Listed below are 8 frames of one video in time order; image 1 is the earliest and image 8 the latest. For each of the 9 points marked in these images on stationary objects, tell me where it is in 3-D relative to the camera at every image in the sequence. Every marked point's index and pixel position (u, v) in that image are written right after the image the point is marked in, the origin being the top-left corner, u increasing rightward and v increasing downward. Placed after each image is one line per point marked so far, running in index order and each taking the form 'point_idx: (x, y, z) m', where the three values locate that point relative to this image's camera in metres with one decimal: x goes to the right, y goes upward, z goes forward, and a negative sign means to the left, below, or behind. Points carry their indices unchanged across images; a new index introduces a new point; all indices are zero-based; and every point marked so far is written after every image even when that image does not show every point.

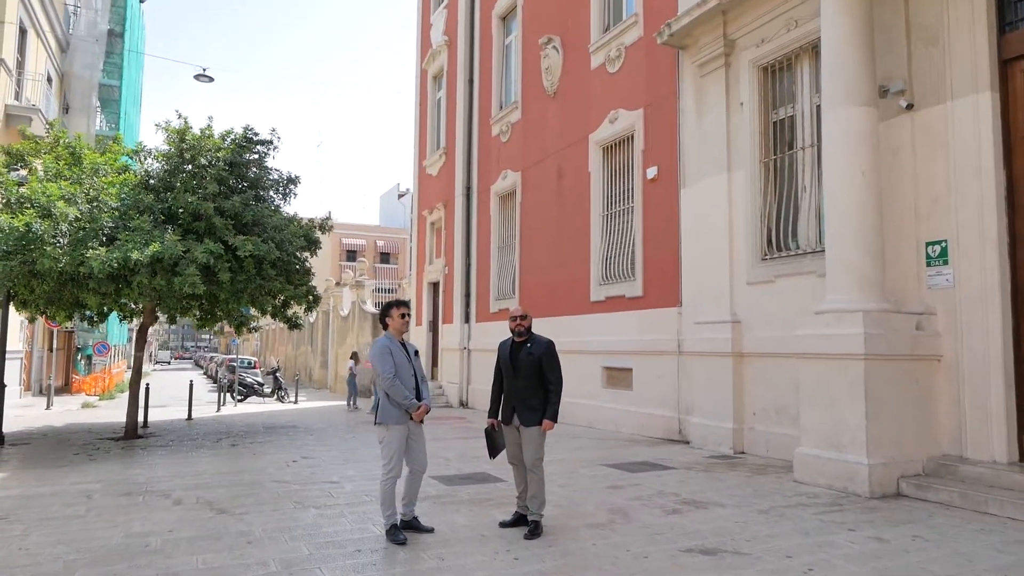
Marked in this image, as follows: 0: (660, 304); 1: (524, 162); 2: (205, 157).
0: (+2.3, -0.3, +11.1) m
1: (+0.3, +2.8, +15.9) m
2: (-4.9, +2.1, +11.4) m
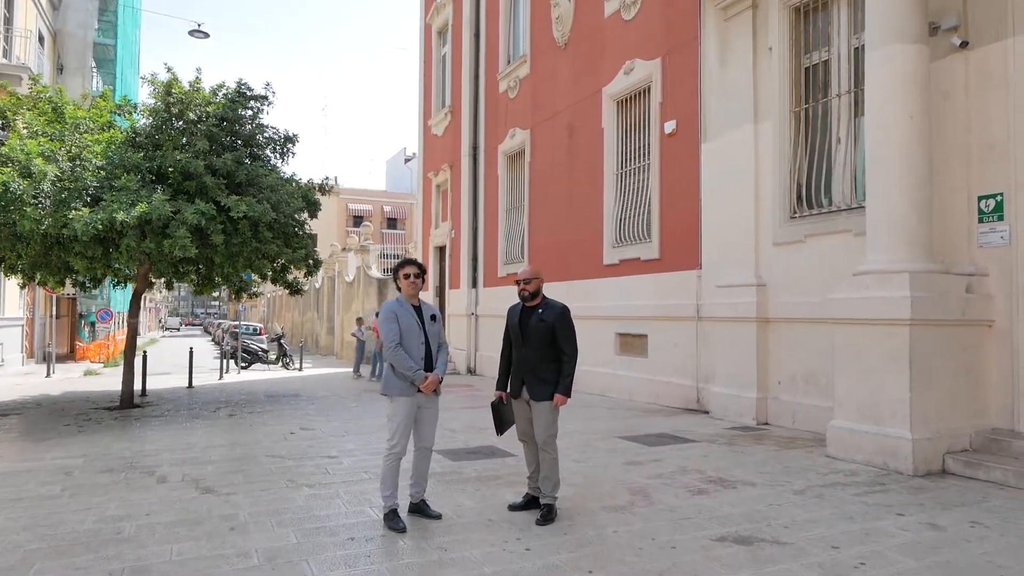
0: (+2.4, +0.3, +10.5) m
1: (+0.5, +3.6, +15.1) m
2: (-4.8, +2.7, +10.7) m
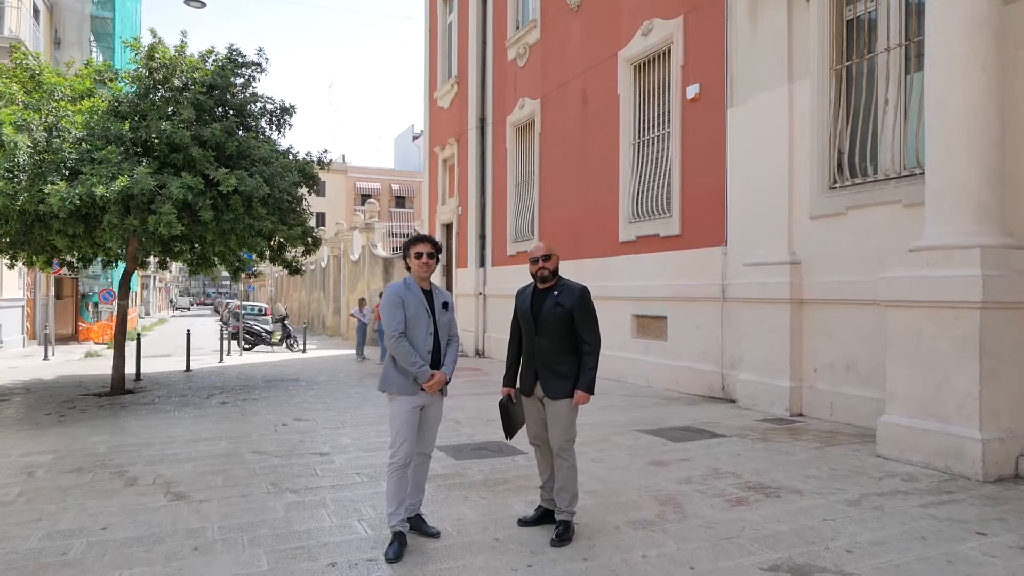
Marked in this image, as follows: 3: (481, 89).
0: (+2.6, +0.6, +9.7) m
1: (+0.7, +4.0, +14.3) m
2: (-4.7, +2.9, +10.0) m
3: (-0.7, +4.8, +17.3) m
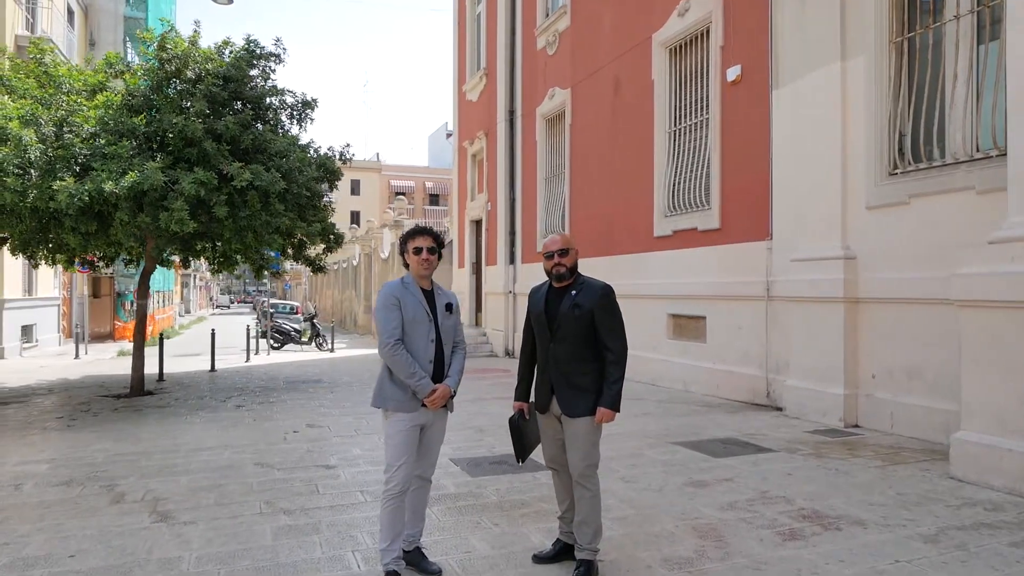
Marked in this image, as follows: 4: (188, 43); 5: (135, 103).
0: (+2.9, +0.6, +9.0) m
1: (+1.2, +4.0, +13.7) m
2: (-4.3, +3.0, +9.6) m
3: (0.0, +4.9, +16.8) m
4: (-4.4, +3.3, +9.8) m
5: (-4.9, +2.4, +9.3) m
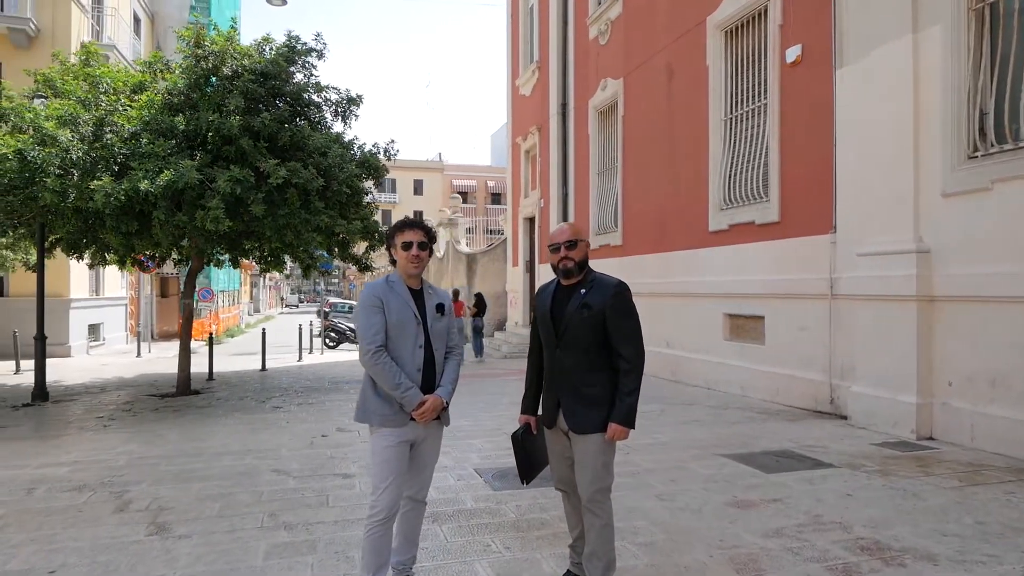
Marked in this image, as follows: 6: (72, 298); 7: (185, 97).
0: (+3.4, +0.7, +8.3) m
1: (+2.1, +4.1, +13.1) m
2: (-3.8, +3.0, +9.6) m
3: (+1.1, +4.9, +16.3) m
4: (-3.9, +3.3, +9.7) m
5: (-4.4, +2.4, +9.3) m
6: (-10.8, -0.2, +17.5) m
7: (-4.3, +2.5, +9.3) m
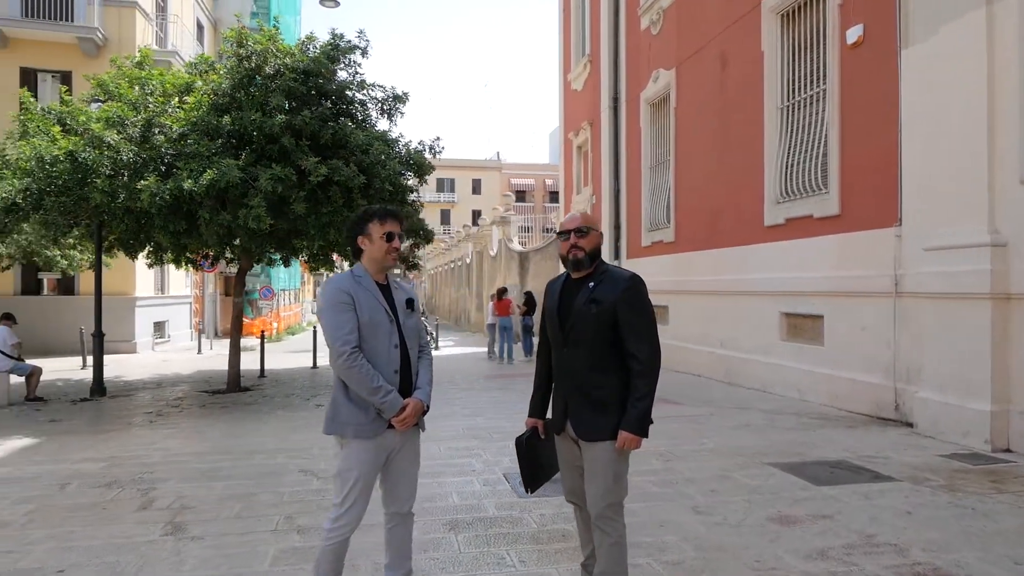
0: (+3.8, +0.7, +7.7) m
1: (+2.9, +4.1, +12.6) m
2: (-3.2, +3.0, +9.6) m
3: (+2.3, +4.9, +15.9) m
4: (-3.3, +3.4, +9.8) m
5: (-3.8, +2.4, +9.4) m
6: (-9.5, -0.2, +18.1) m
7: (-3.7, +2.5, +9.4) m
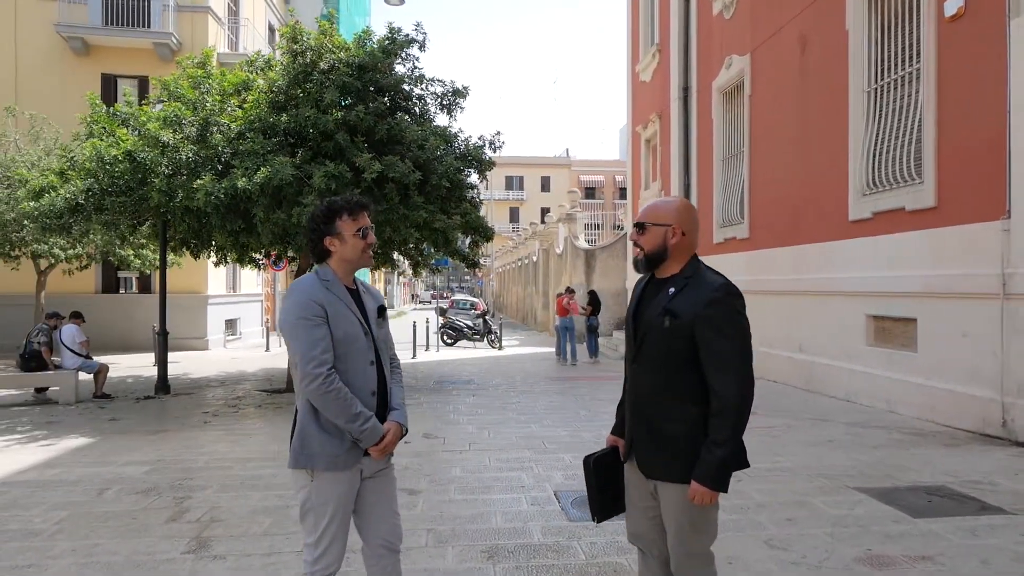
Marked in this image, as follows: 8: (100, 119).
0: (+4.4, +0.7, +6.9) m
1: (+4.0, +4.1, +11.8) m
2: (-2.4, +3.0, +9.4) m
3: (+3.6, +5.0, +15.1) m
4: (-2.5, +3.4, +9.6) m
5: (-3.0, +2.4, +9.3) m
6: (-7.8, -0.2, +18.5) m
7: (-2.9, +2.5, +9.3) m
8: (-5.6, +2.3, +9.8) m
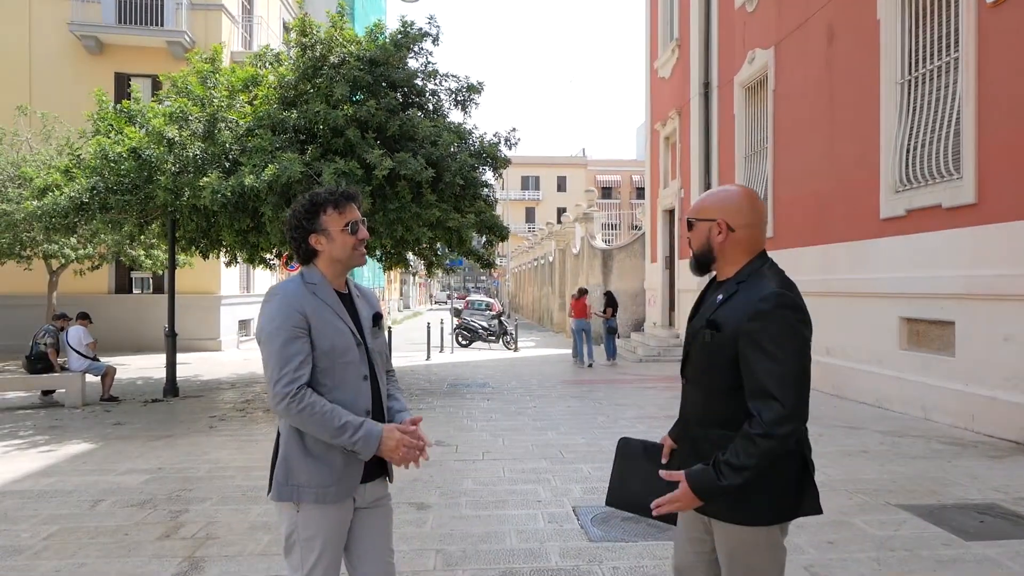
0: (+4.5, +0.7, +6.5) m
1: (+4.3, +4.1, +11.4) m
2: (-2.2, +3.0, +9.2) m
3: (+4.0, +4.9, +14.7) m
4: (-2.3, +3.4, +9.3) m
5: (-2.8, +2.4, +9.0) m
6: (-7.4, -0.2, +18.4) m
7: (-2.7, +2.5, +9.1) m
8: (-5.4, +2.3, +9.6) m
